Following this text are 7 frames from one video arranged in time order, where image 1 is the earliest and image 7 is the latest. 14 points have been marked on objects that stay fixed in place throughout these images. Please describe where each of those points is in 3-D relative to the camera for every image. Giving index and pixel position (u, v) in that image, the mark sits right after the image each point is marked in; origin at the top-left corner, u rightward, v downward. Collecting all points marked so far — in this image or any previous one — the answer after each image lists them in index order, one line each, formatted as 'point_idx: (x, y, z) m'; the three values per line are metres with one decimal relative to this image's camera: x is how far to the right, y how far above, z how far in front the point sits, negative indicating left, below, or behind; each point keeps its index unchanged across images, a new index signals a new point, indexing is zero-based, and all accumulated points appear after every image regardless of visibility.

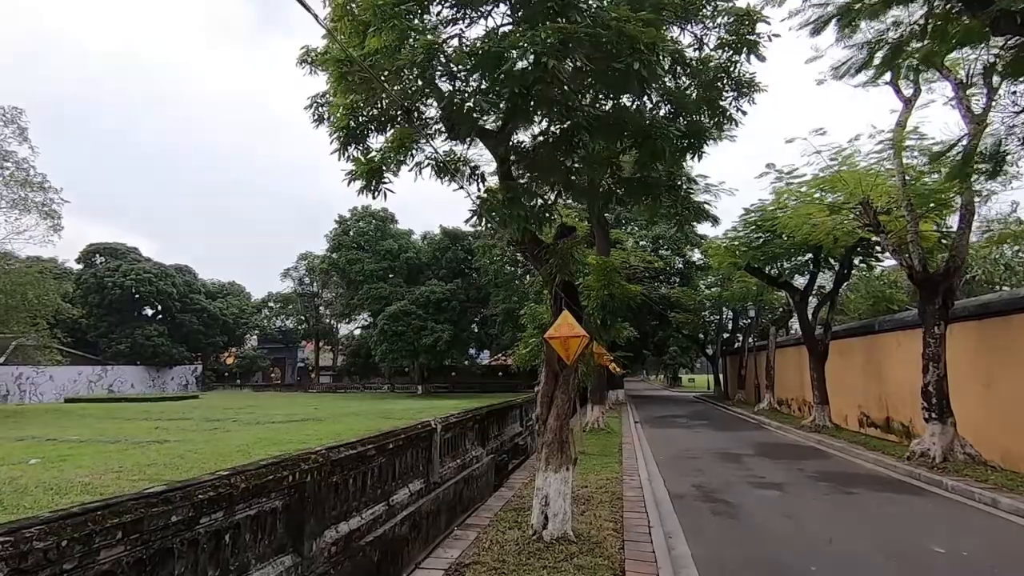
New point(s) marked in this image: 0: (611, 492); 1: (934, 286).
0: (+1.0, -2.1, +6.7) m
1: (+6.0, 0.0, +9.5) m
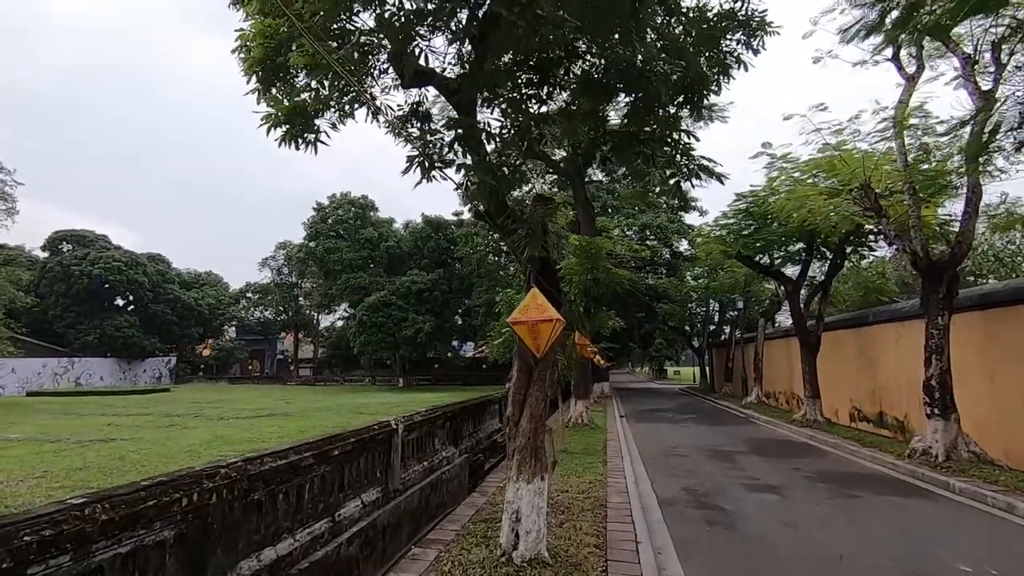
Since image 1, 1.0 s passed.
0: (+0.7, -1.9, +6.1) m
1: (+5.7, +0.2, +9.0) m
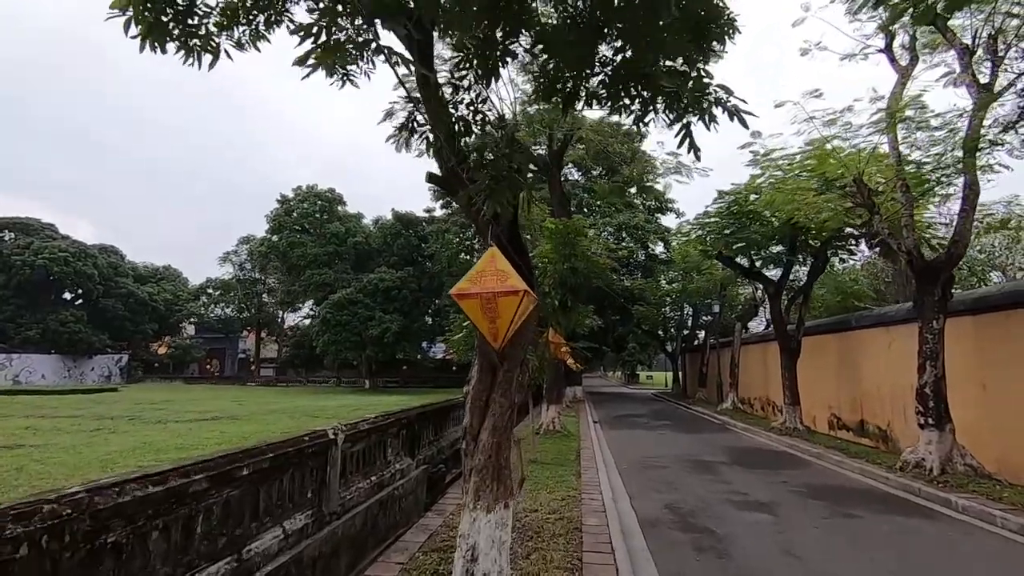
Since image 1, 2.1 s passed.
0: (+0.4, -1.9, +5.3) m
1: (+5.3, +0.2, +8.4) m
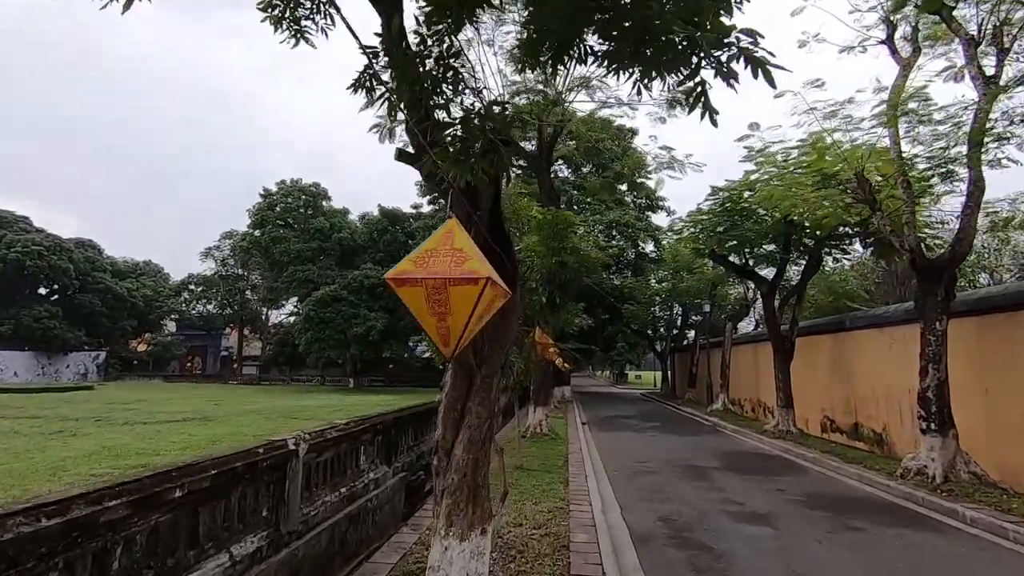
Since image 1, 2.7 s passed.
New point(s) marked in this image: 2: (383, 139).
0: (+0.3, -1.8, +4.9) m
1: (+5.1, +0.2, +8.1) m
2: (-1.0, +1.1, +4.8) m
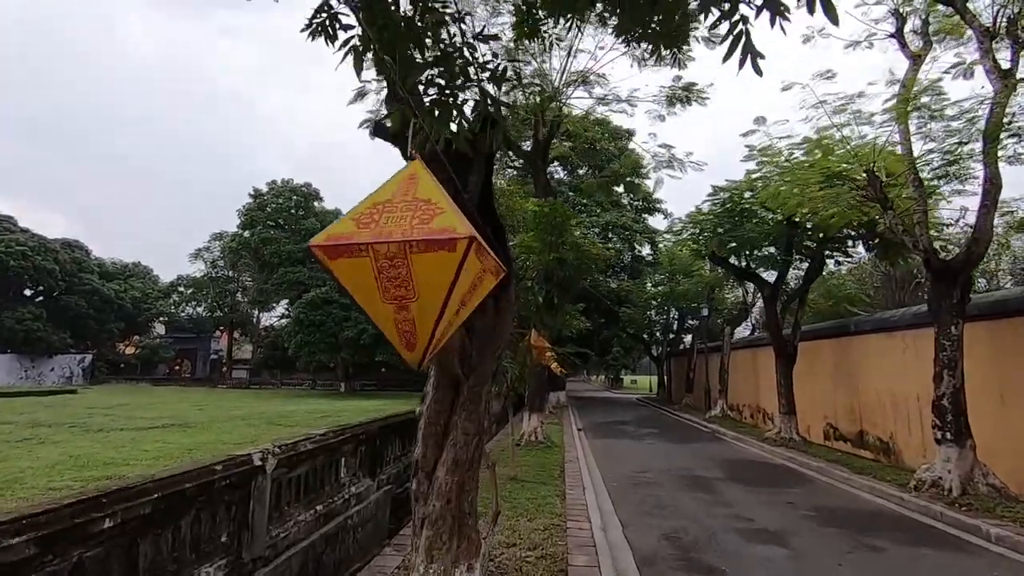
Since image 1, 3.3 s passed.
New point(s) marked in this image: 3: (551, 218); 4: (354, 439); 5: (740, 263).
0: (+0.2, -1.8, +4.5) m
1: (+5.1, +0.1, +7.7) m
2: (-1.0, +1.1, +4.4) m
3: (+0.4, +0.7, +6.5) m
4: (-1.3, -1.2, +5.4) m
5: (+4.8, +0.5, +14.2) m
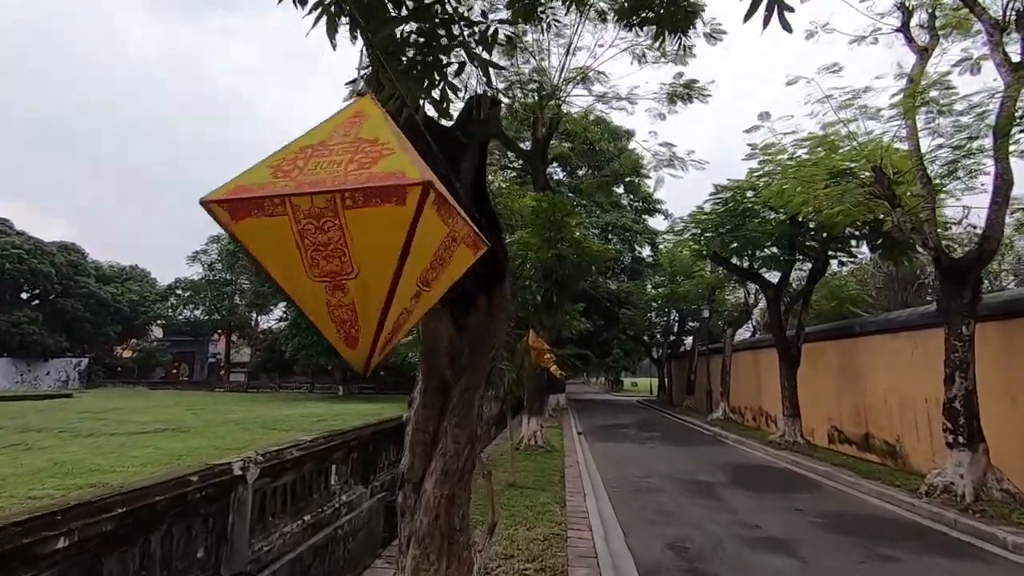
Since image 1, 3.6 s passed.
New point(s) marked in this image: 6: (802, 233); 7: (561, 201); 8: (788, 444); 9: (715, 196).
0: (+0.2, -1.8, +4.3) m
1: (+5.1, +0.2, +7.5) m
2: (-1.0, +1.2, +4.2) m
3: (+0.3, +0.7, +6.3) m
4: (-1.3, -1.2, +5.2) m
5: (+4.8, +0.5, +13.9) m
6: (+5.3, +1.0, +12.1) m
7: (+0.4, +0.8, +6.2) m
8: (+5.3, -3.0, +12.7) m
9: (+4.0, +1.8, +13.0) m
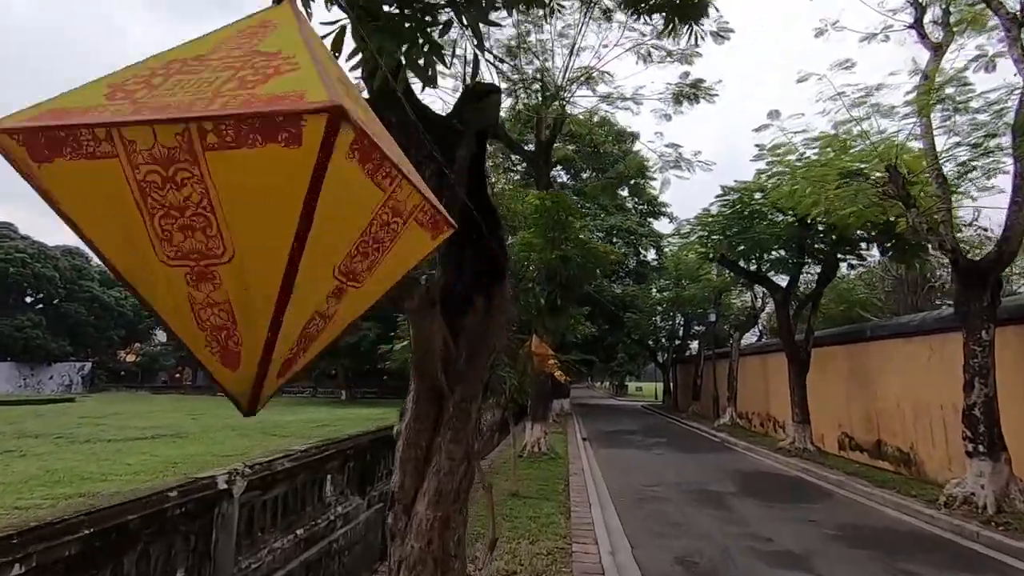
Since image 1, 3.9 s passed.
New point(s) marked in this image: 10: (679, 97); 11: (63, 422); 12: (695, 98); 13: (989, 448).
0: (+0.2, -1.8, +4.1) m
1: (+5.1, +0.1, +7.2) m
2: (-1.0, +1.1, +4.0) m
3: (+0.4, +0.6, +6.1) m
4: (-1.3, -1.2, +5.0) m
5: (+4.9, +0.4, +13.7) m
6: (+5.3, +0.9, +11.9) m
7: (+0.5, +0.7, +6.0) m
8: (+5.4, -3.0, +12.5) m
9: (+4.0, +1.7, +12.8) m
10: (+2.7, +3.1, +11.0) m
11: (-8.9, -2.6, +13.1) m
12: (+3.0, +3.1, +11.0) m
13: (+4.8, -1.6, +6.7) m
